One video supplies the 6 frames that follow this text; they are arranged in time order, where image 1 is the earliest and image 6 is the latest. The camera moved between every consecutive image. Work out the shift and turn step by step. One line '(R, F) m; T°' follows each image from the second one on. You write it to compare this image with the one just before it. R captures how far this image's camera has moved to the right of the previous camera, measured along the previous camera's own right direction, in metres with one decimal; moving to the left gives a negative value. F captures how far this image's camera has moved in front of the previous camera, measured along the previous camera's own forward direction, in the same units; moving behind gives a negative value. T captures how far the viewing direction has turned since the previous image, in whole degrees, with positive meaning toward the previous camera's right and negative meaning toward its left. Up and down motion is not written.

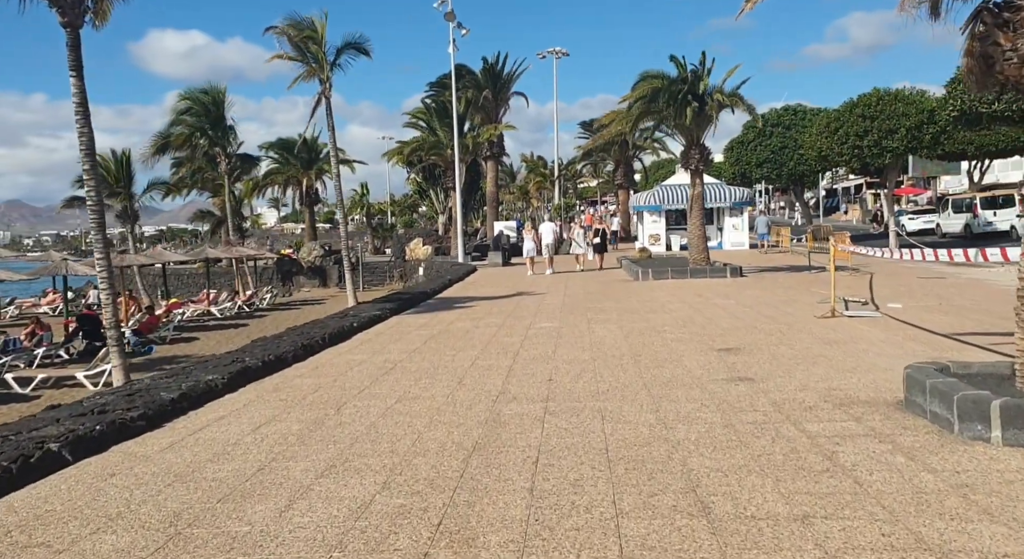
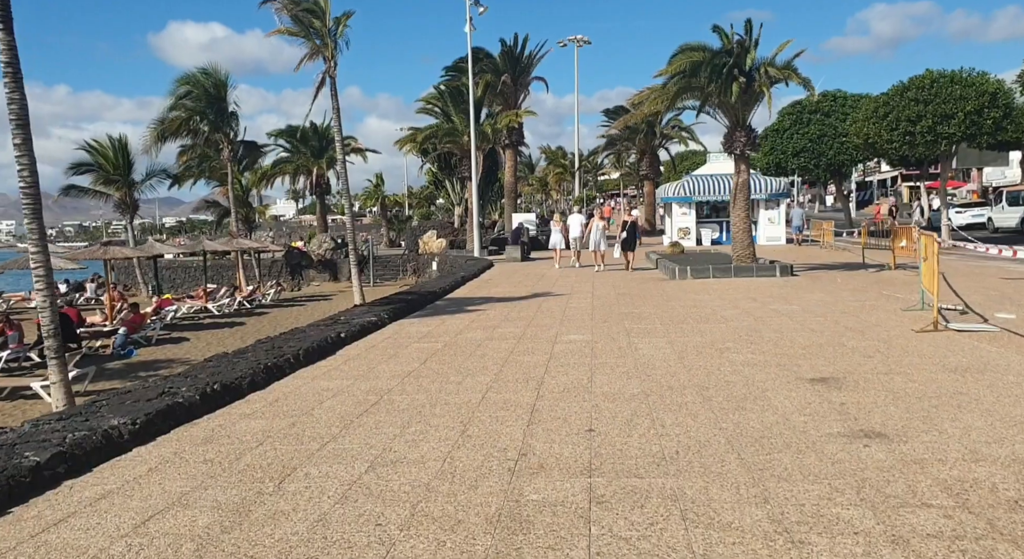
(0.0, +2.2) m; -1°
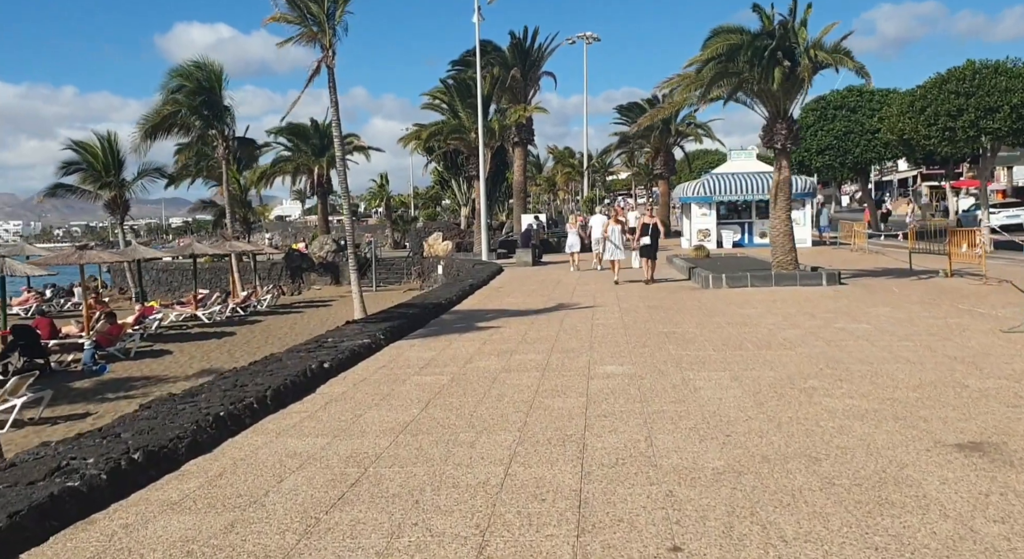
(-0.2, +1.9) m; 0°
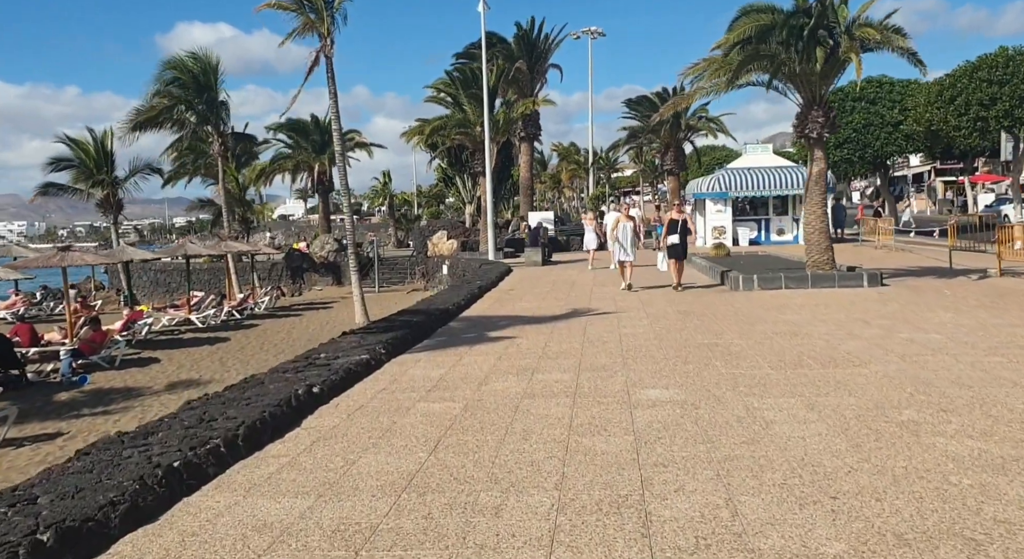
(-0.2, +1.3) m; 0°
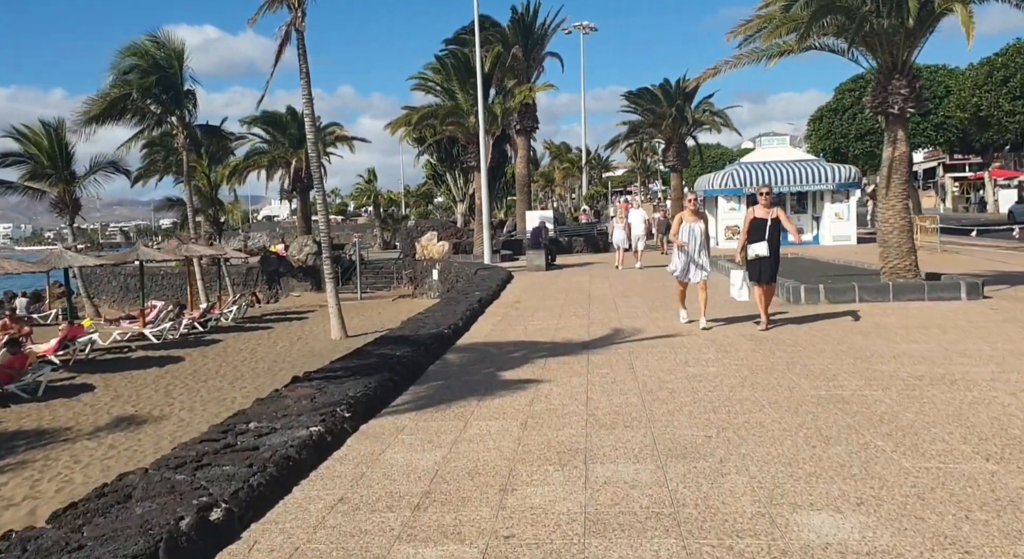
(-0.3, +3.0) m; +1°
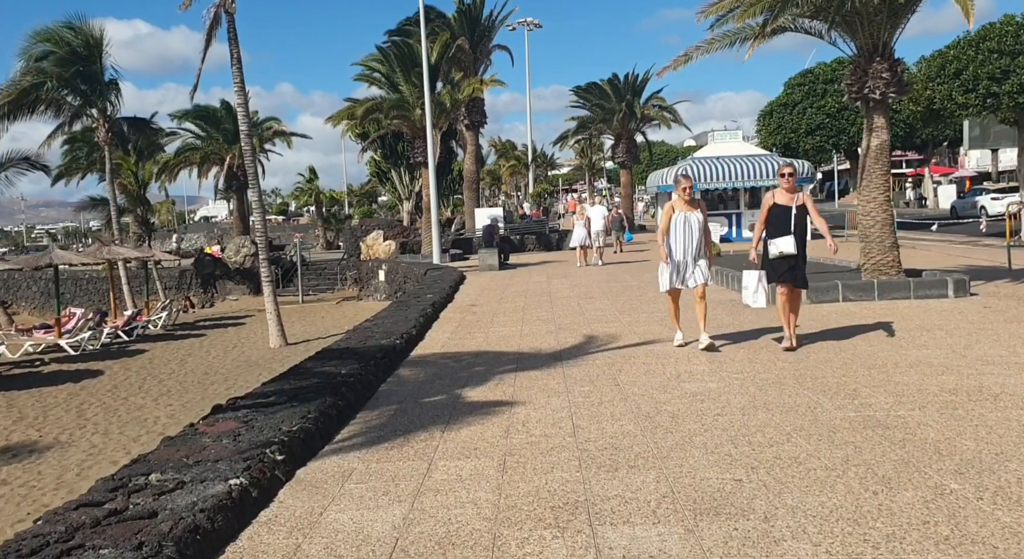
(-0.2, +1.1) m; +4°
